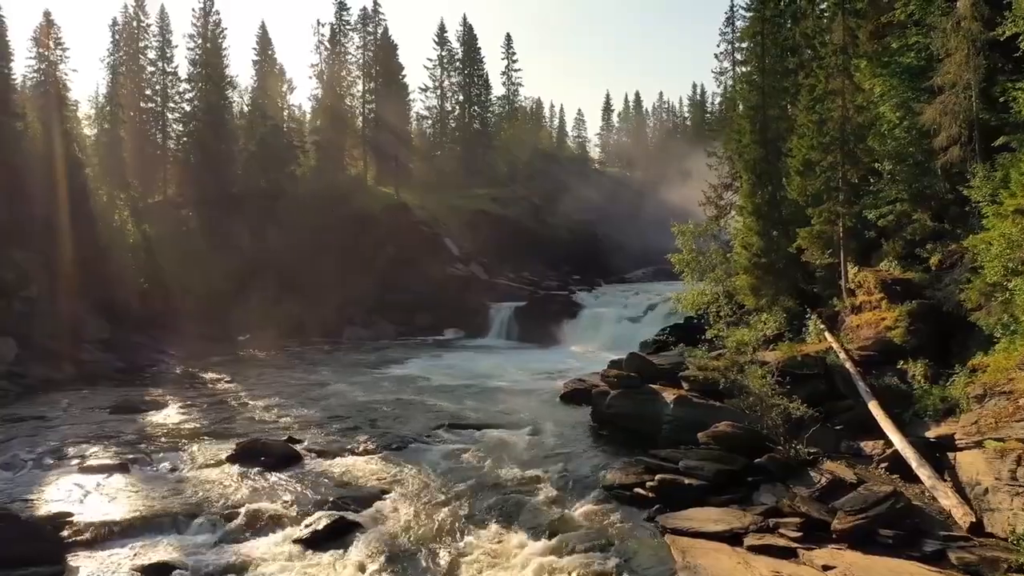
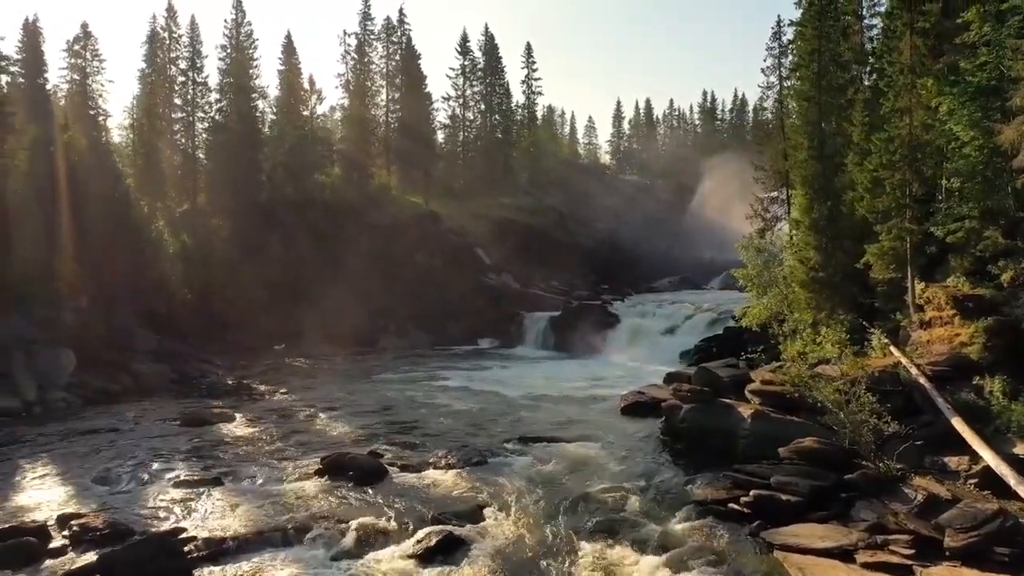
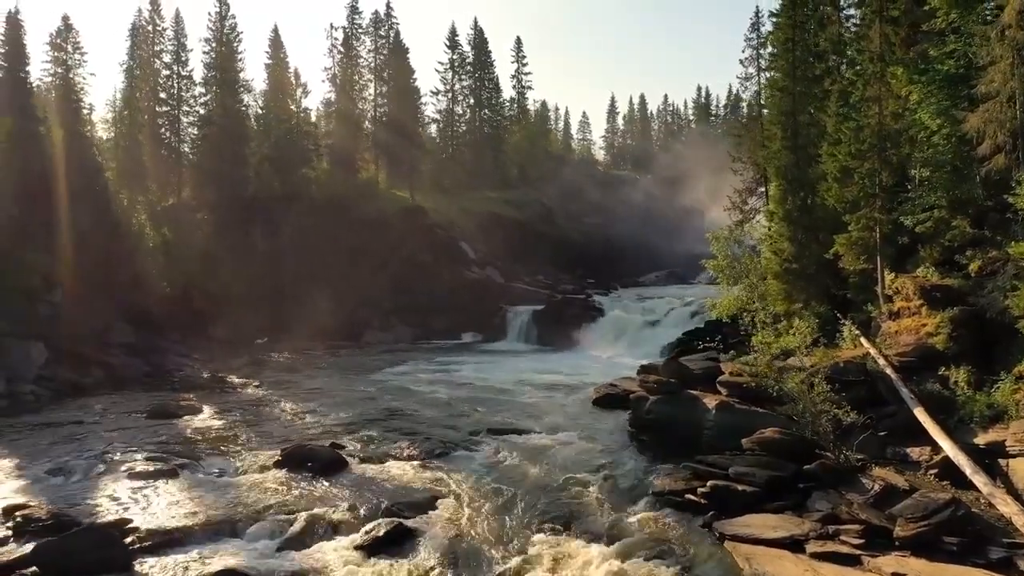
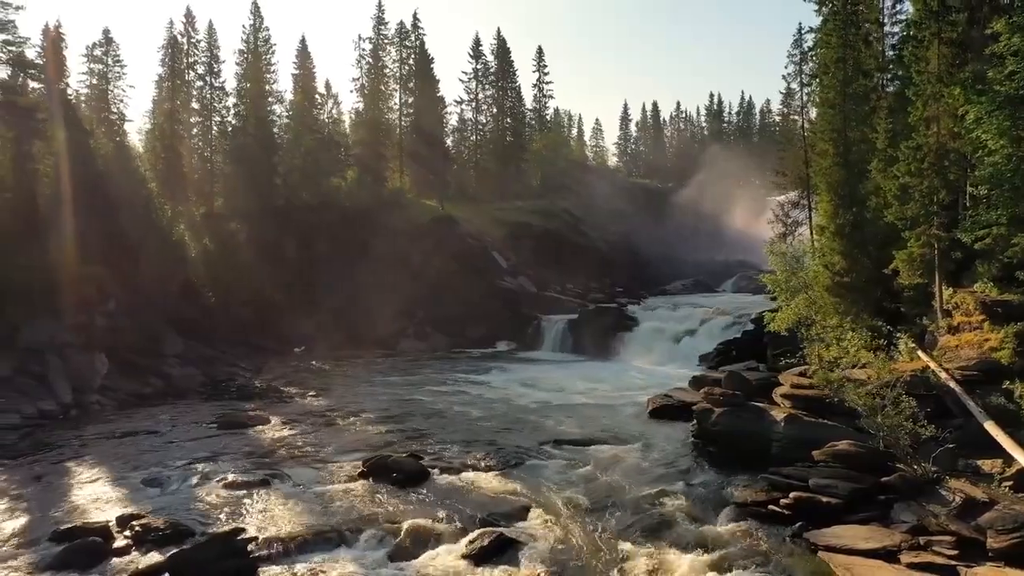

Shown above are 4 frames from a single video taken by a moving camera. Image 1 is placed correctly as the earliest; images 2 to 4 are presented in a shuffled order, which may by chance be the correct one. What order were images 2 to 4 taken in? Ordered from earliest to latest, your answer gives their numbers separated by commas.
3, 2, 4
